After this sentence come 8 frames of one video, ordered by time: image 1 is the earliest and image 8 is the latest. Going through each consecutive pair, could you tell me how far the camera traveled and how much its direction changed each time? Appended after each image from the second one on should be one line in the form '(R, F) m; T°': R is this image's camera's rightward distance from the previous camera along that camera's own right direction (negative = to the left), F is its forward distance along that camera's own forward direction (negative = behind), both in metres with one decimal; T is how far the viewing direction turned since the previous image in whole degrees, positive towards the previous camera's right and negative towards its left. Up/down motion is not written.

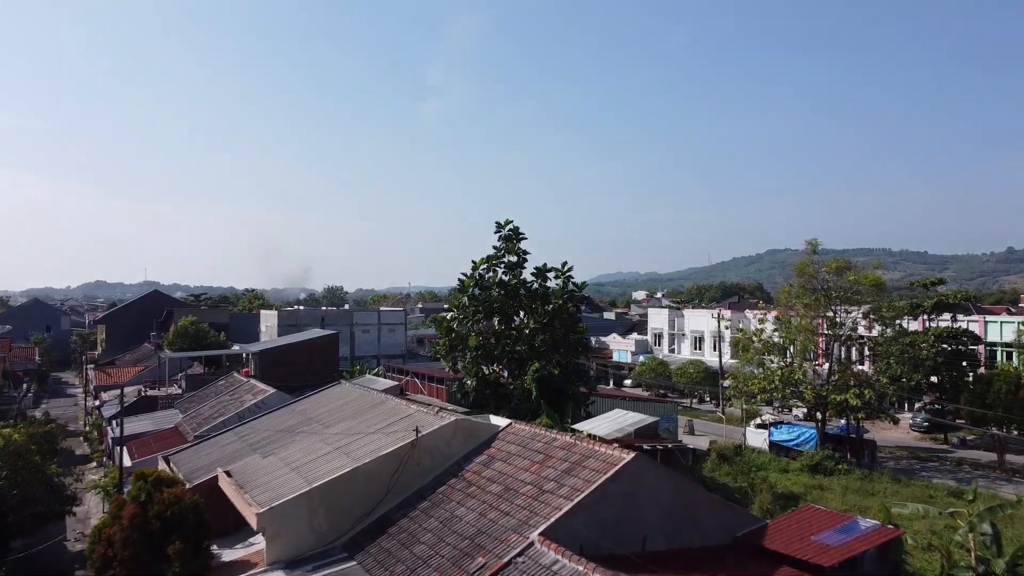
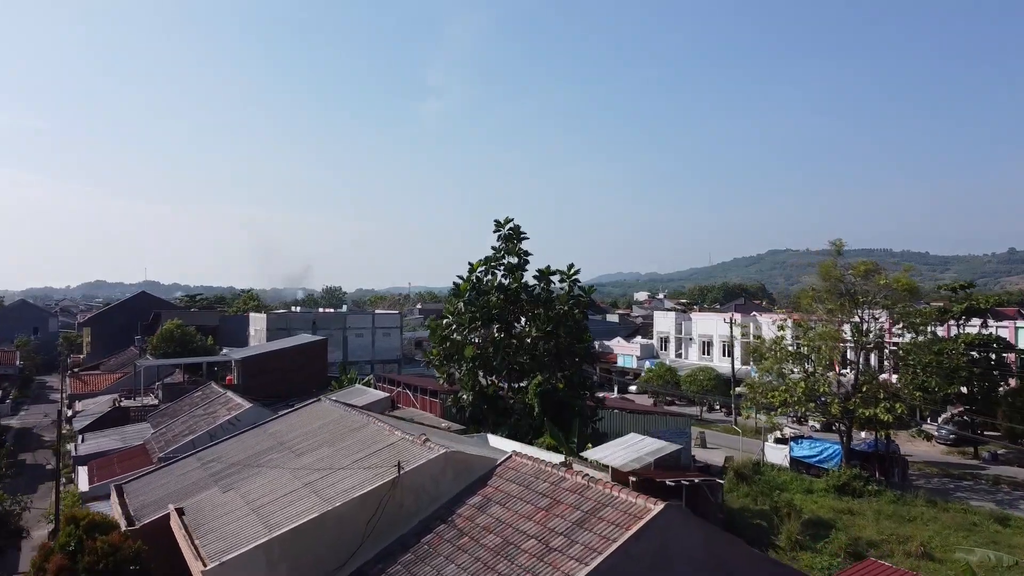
(0.0, +1.3) m; 0°
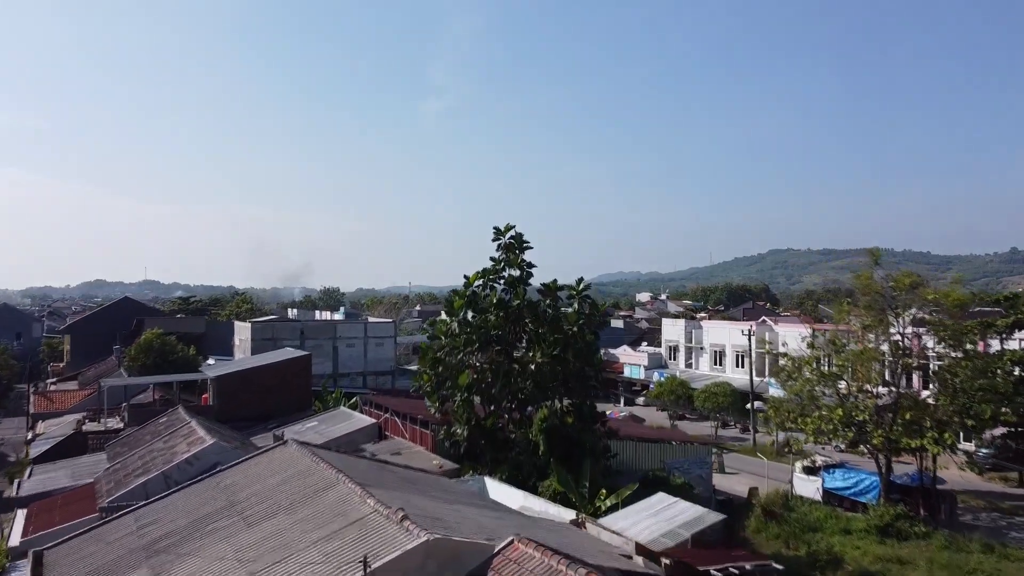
(0.0, +1.6) m; 0°
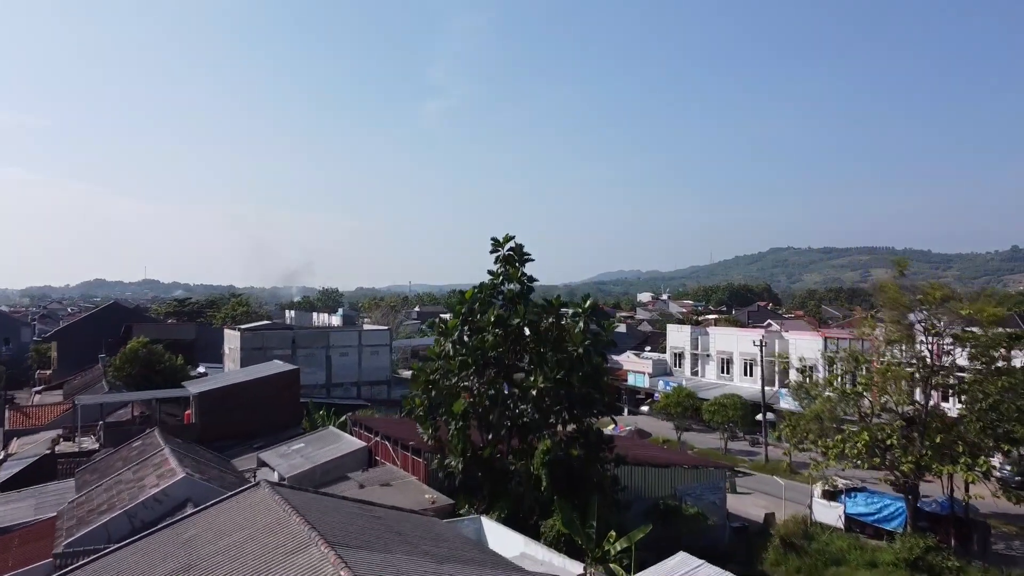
(0.0, +0.9) m; 0°
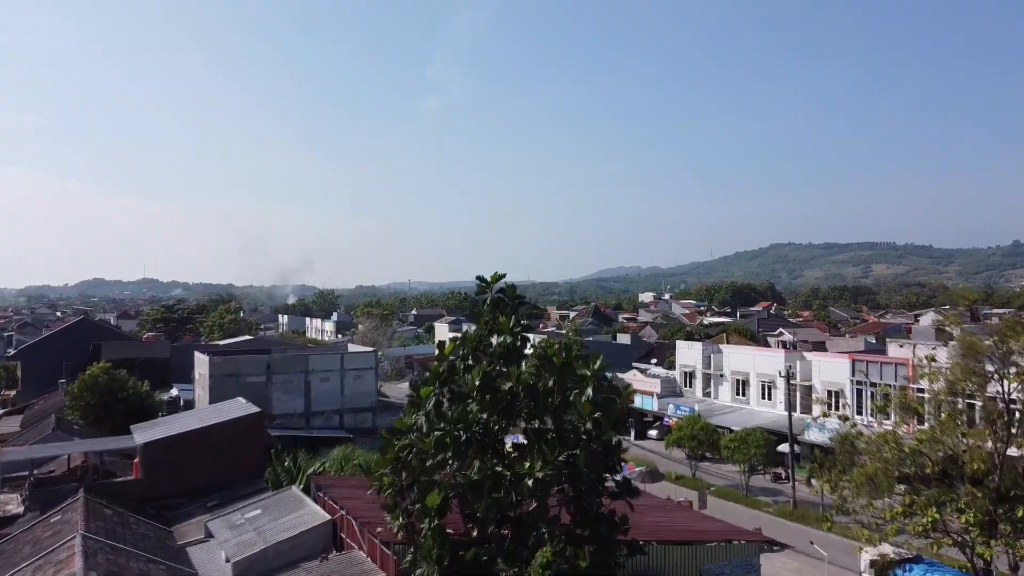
(+0.1, +2.1) m; 0°
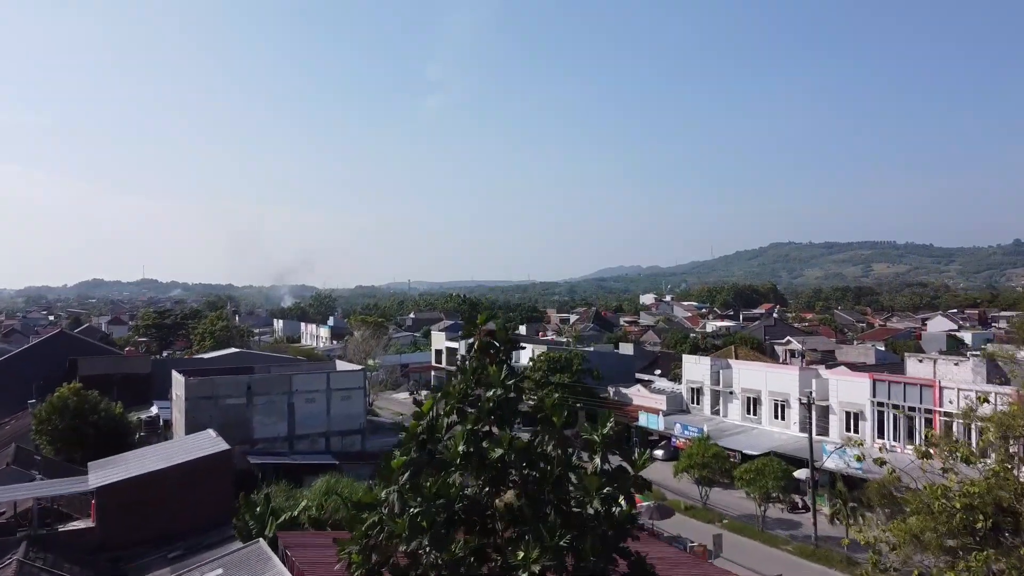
(0.0, +1.4) m; 0°
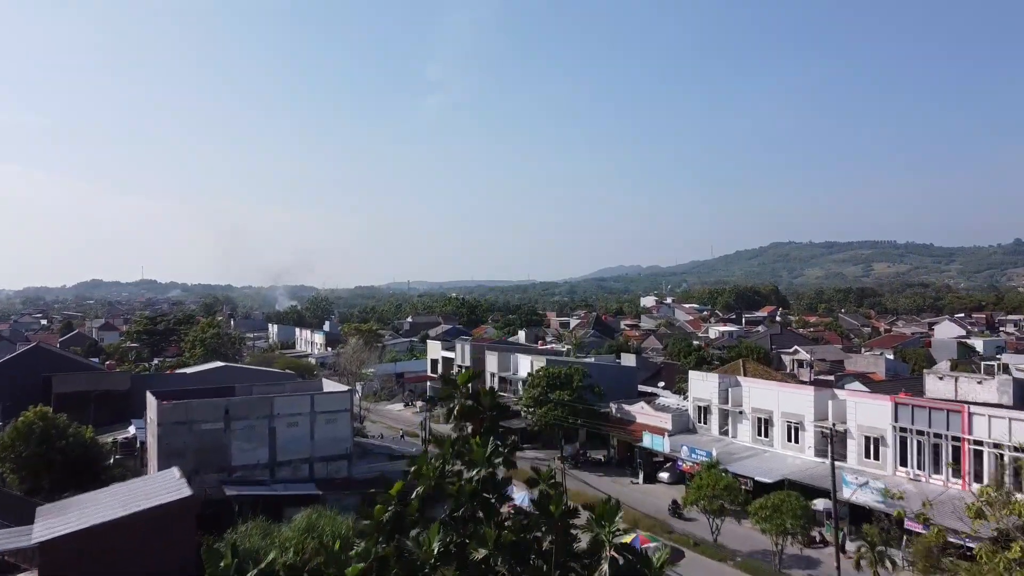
(+0.1, +1.3) m; 0°
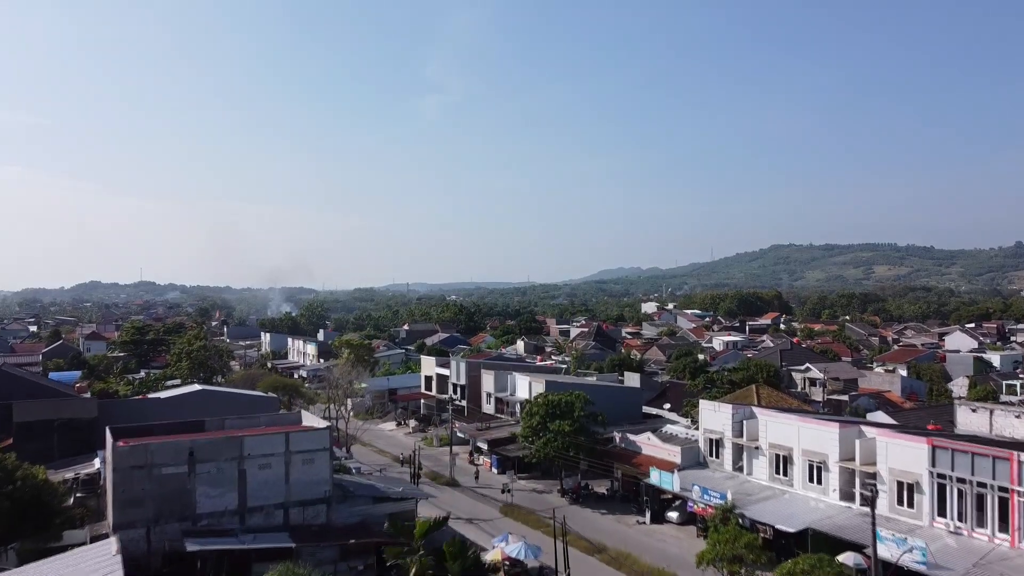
(+0.1, +1.8) m; 0°
